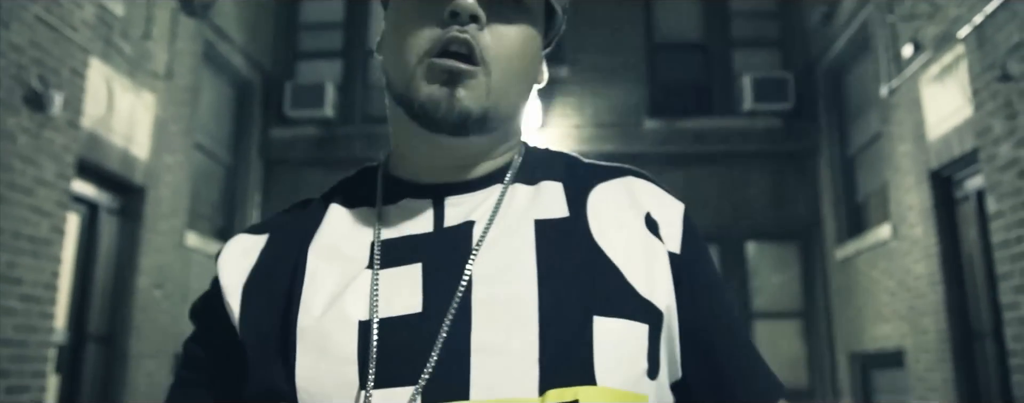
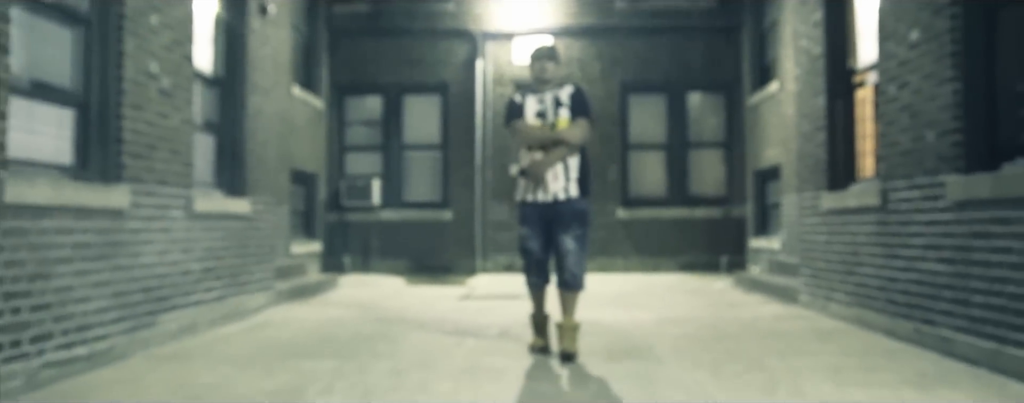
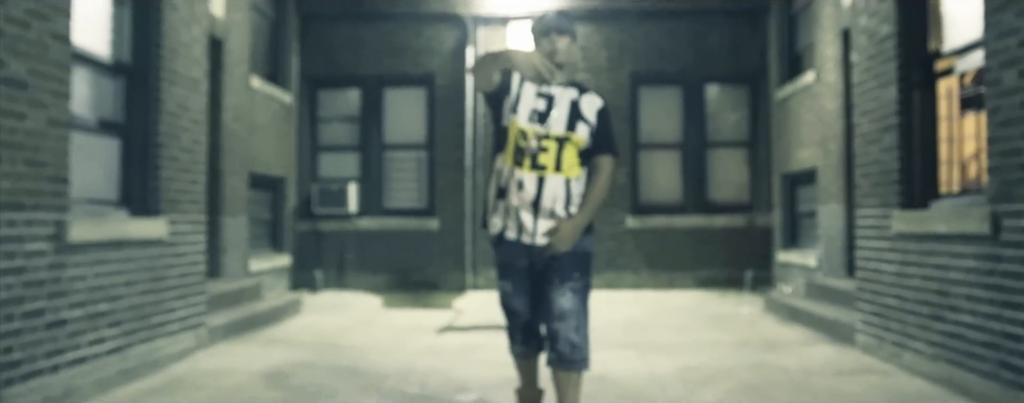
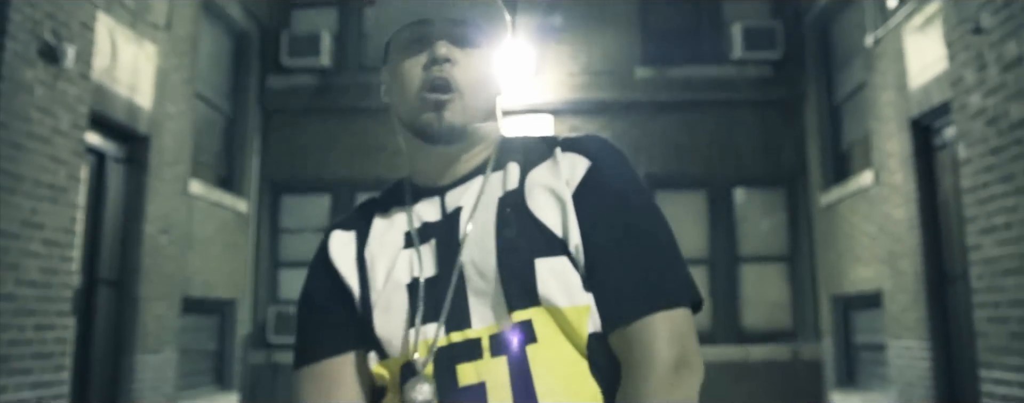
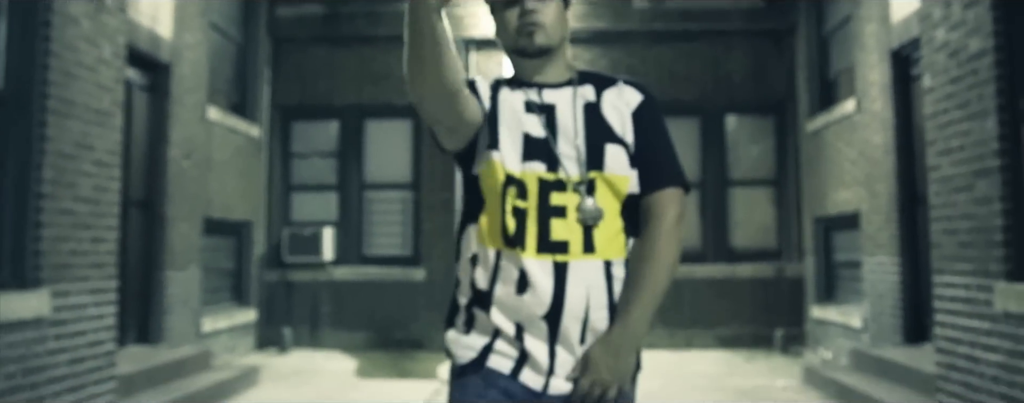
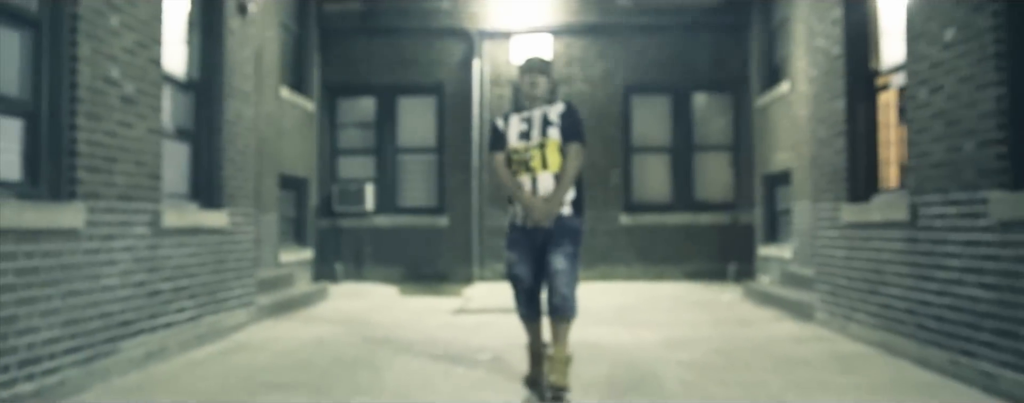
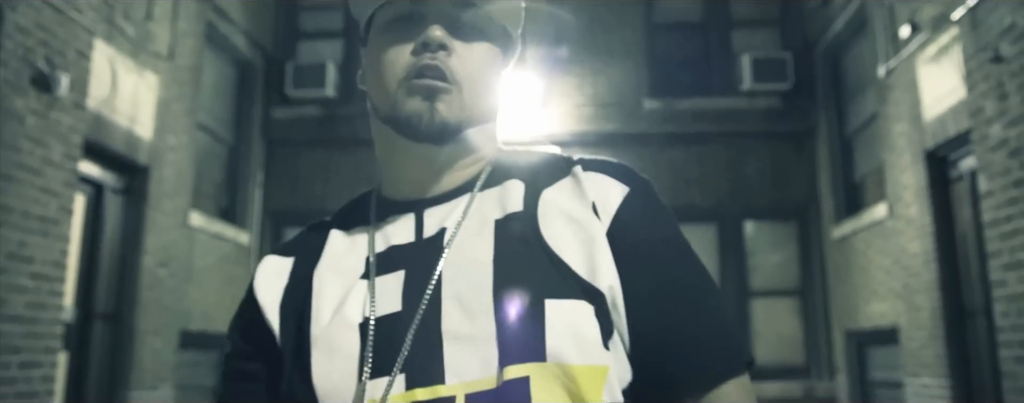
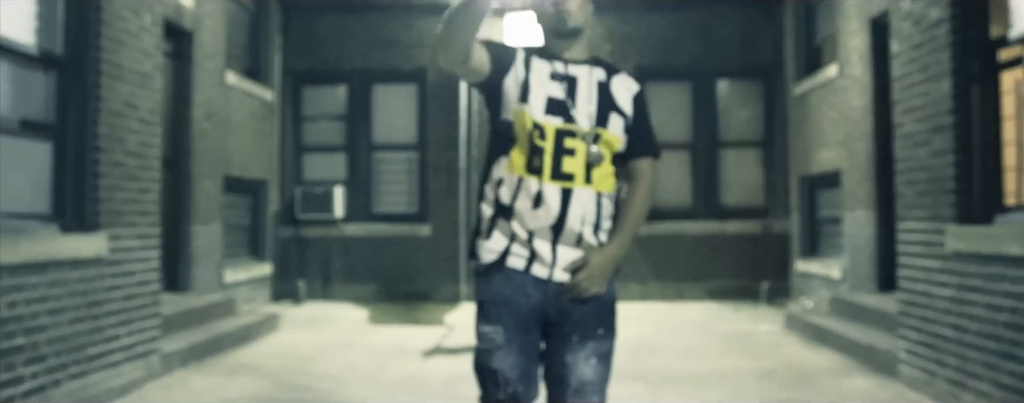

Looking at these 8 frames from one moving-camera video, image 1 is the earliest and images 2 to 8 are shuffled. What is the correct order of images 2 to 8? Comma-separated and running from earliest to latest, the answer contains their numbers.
7, 4, 5, 8, 3, 6, 2
